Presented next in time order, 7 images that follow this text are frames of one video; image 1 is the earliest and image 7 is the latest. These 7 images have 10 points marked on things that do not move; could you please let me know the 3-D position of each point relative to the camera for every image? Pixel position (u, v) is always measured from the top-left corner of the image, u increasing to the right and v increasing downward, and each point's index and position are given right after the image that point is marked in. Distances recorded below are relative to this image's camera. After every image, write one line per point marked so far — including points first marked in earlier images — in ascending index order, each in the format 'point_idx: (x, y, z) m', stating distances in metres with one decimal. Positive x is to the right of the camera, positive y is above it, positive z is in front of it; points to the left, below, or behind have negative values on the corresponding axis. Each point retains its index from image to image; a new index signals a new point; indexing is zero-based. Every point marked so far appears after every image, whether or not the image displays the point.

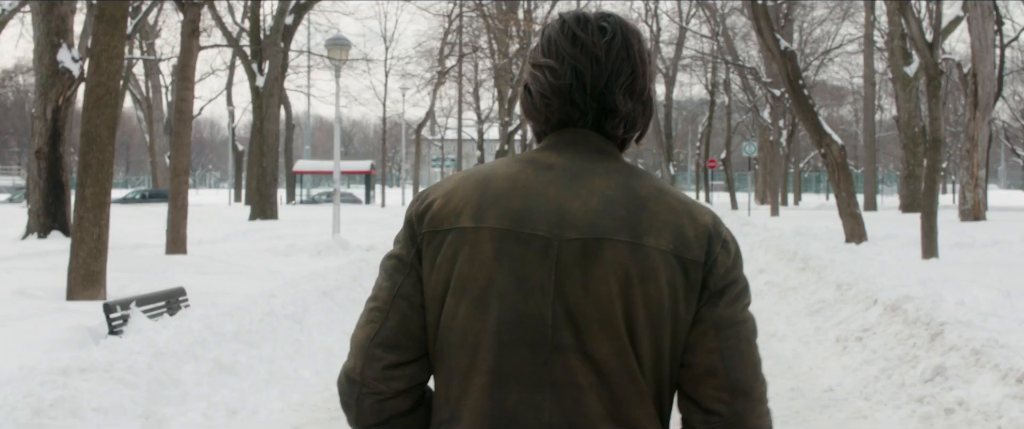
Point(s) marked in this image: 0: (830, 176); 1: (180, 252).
0: (+6.4, +0.8, +17.8) m
1: (-5.8, -0.7, +15.3) m
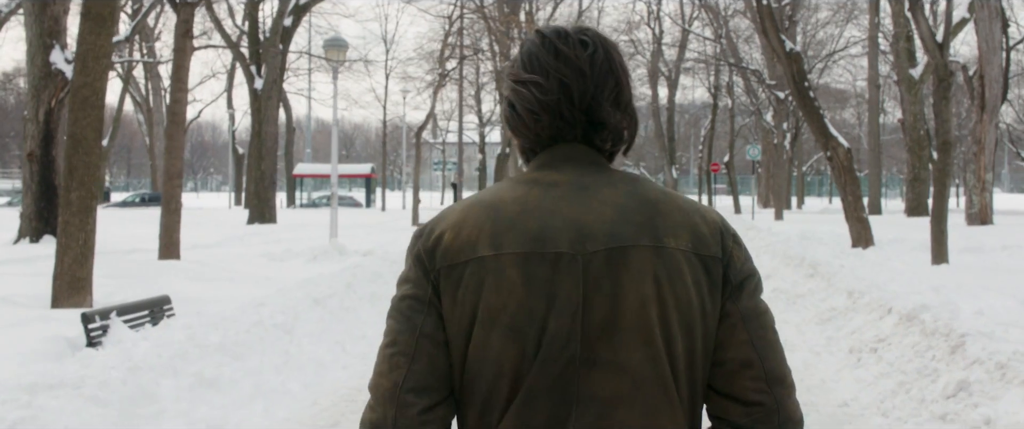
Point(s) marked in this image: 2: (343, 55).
0: (+6.4, +0.7, +17.5) m
1: (-5.8, -0.7, +15.0) m
2: (-3.5, +3.3, +18.1) m
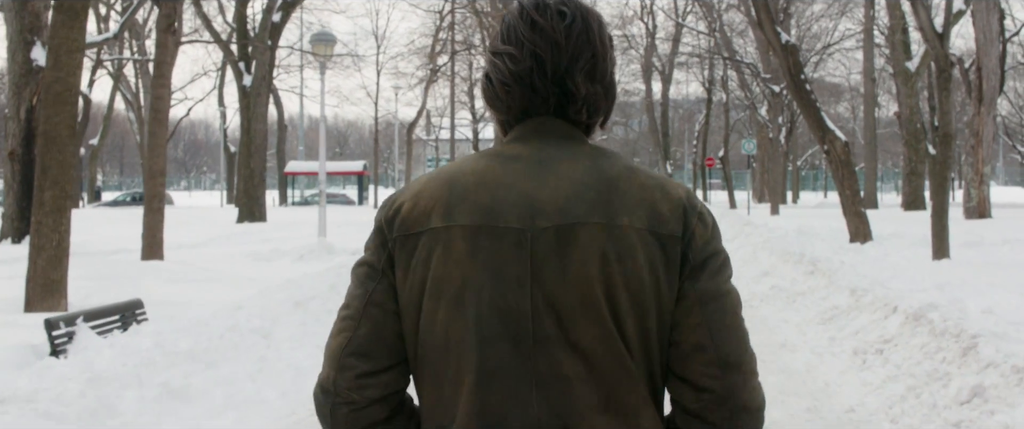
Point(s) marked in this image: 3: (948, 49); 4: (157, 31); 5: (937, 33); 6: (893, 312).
0: (+6.3, +0.8, +17.2) m
1: (-5.9, -0.7, +14.6) m
2: (-3.7, +3.3, +17.7) m
3: (+6.3, +2.4, +12.6) m
4: (-5.8, +3.0, +14.3) m
5: (+6.1, +2.6, +12.5) m
6: (+3.1, -0.8, +7.2) m
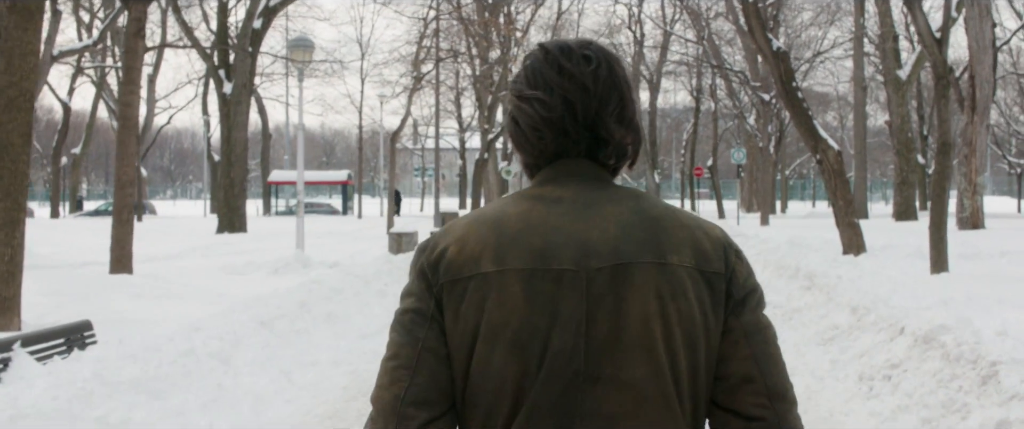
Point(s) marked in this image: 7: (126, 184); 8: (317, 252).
0: (+6.0, +0.6, +16.8) m
1: (-6.2, -0.9, +14.0) m
2: (-4.0, +3.1, +17.2) m
3: (+6.0, +2.2, +12.2) m
4: (-6.0, +2.8, +13.8) m
5: (+5.9, +2.4, +12.1) m
6: (+3.0, -0.9, +6.8) m
7: (-6.1, +0.5, +14.0) m
8: (-3.9, -0.8, +17.6) m
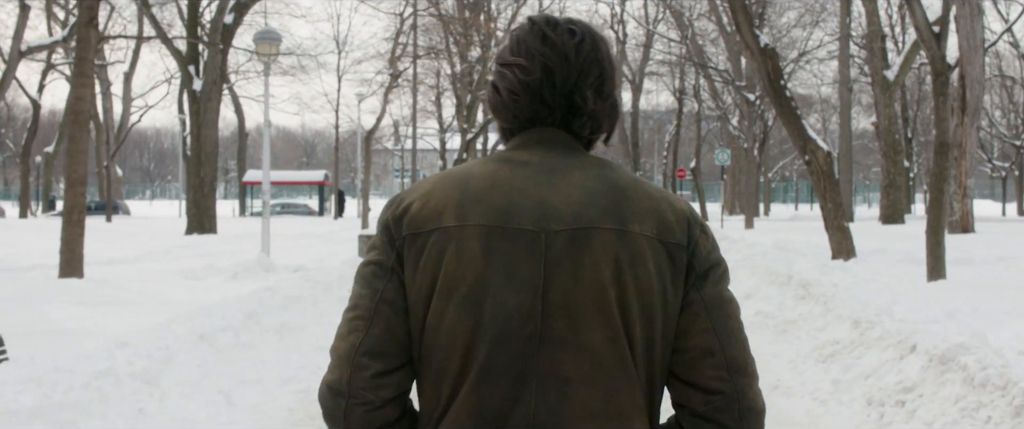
0: (+5.6, +0.5, +16.1) m
1: (-6.5, -0.9, +13.2) m
2: (-4.4, +3.1, +16.4) m
3: (+5.7, +2.2, +11.6) m
4: (-6.4, +2.8, +12.9) m
5: (+5.5, +2.4, +11.5) m
6: (+2.7, -1.0, +6.1) m
7: (-6.5, +0.5, +13.1) m
8: (-4.4, -0.8, +16.8) m
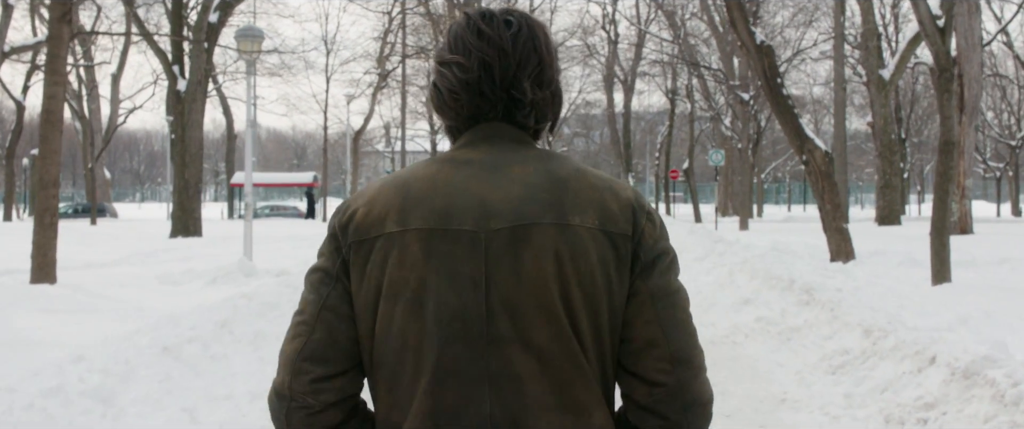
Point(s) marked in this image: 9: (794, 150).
0: (+5.4, +0.5, +15.7) m
1: (-6.7, -1.0, +12.6) m
2: (-4.6, +3.0, +15.9) m
3: (+5.6, +2.1, +11.2) m
4: (-6.5, +2.8, +12.4) m
5: (+5.4, +2.4, +11.1) m
6: (+2.7, -1.0, +5.7) m
7: (-6.6, +0.4, +12.6) m
8: (-4.5, -0.8, +16.3) m
9: (+5.1, +1.2, +15.9) m
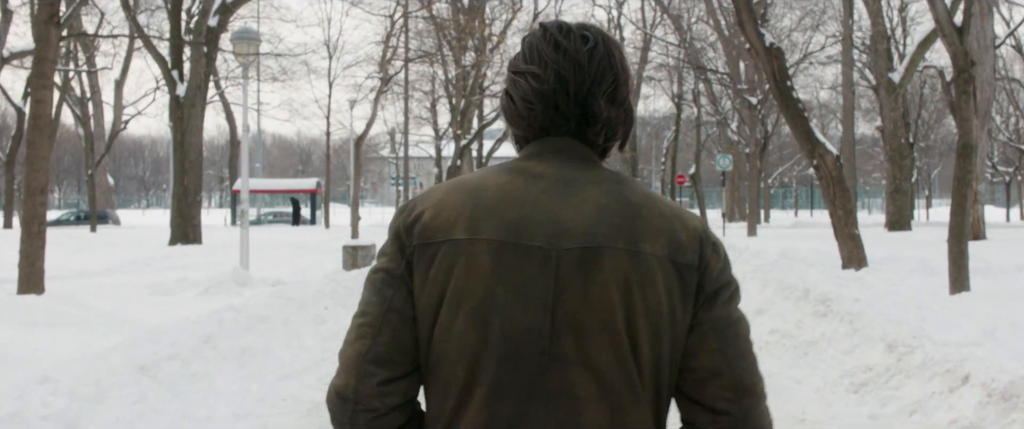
0: (+5.4, +0.4, +15.3) m
1: (-6.7, -1.1, +12.3) m
2: (-4.5, +2.9, +15.5) m
3: (+5.6, +2.1, +10.8) m
4: (-6.5, +2.6, +12.1) m
5: (+5.4, +2.3, +10.7) m
6: (+2.7, -1.0, +5.2) m
7: (-6.6, +0.3, +12.2) m
8: (-4.5, -0.9, +15.9) m
9: (+5.1, +1.1, +15.5) m
